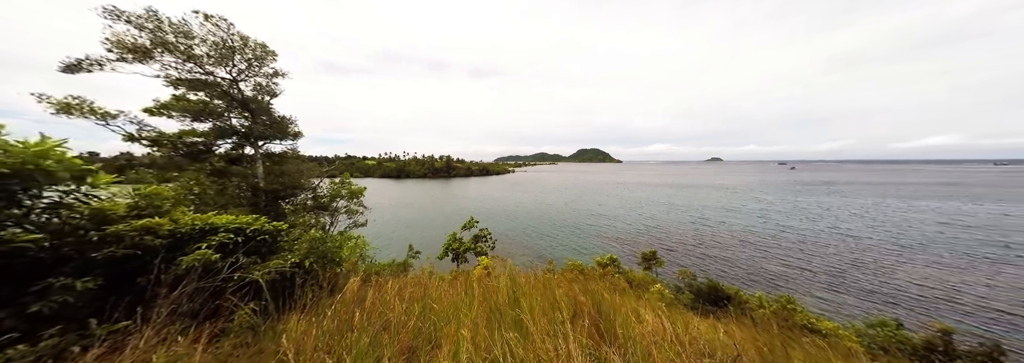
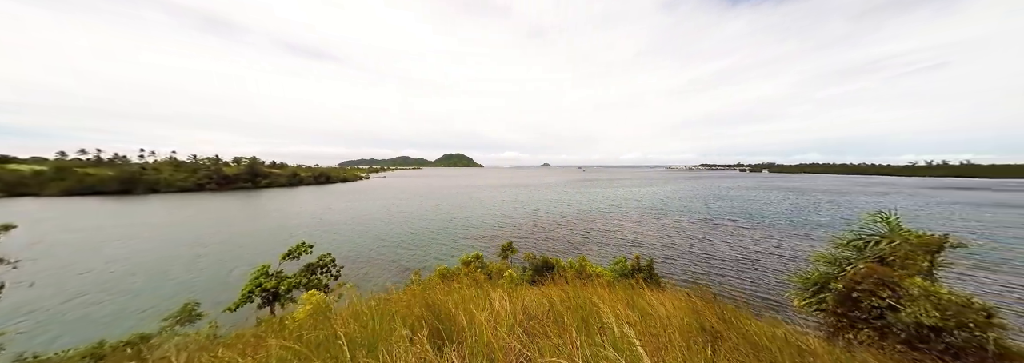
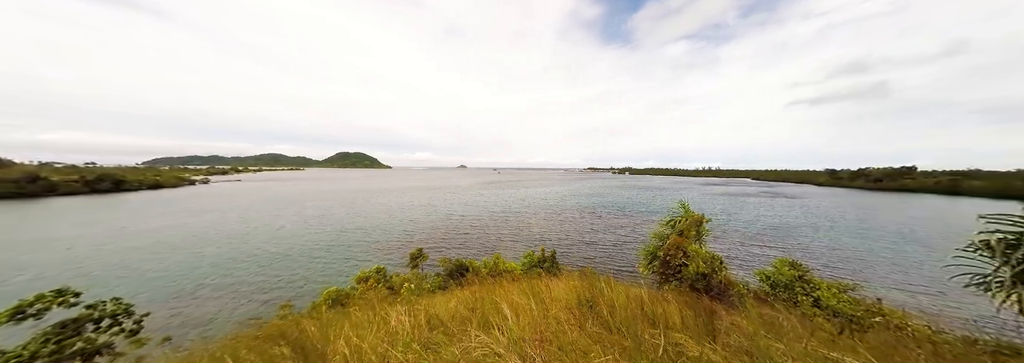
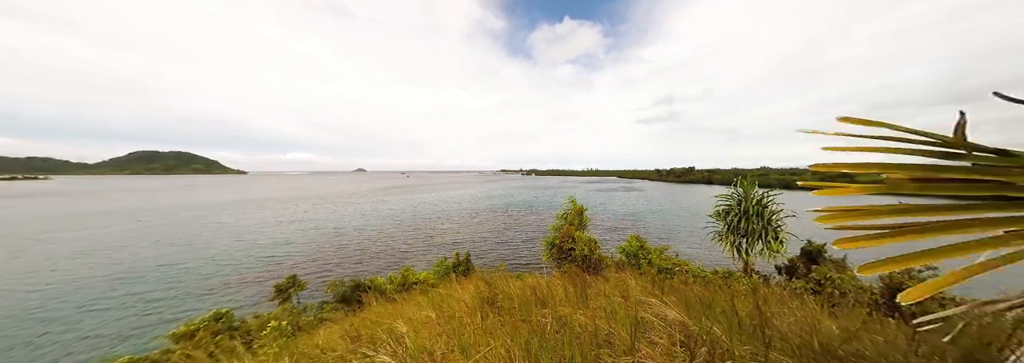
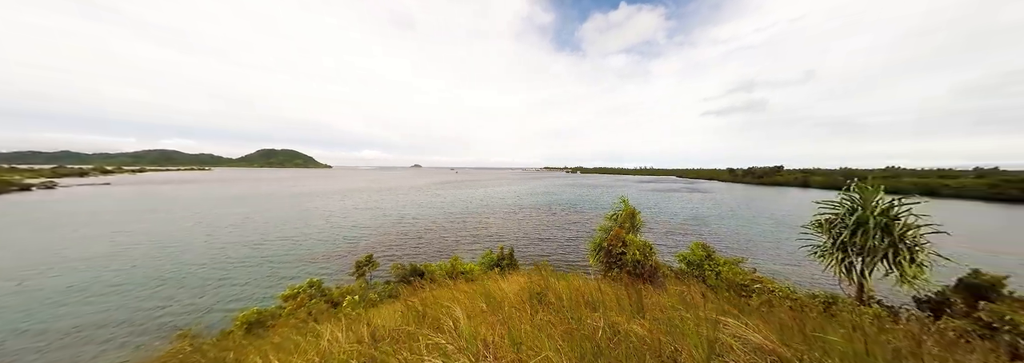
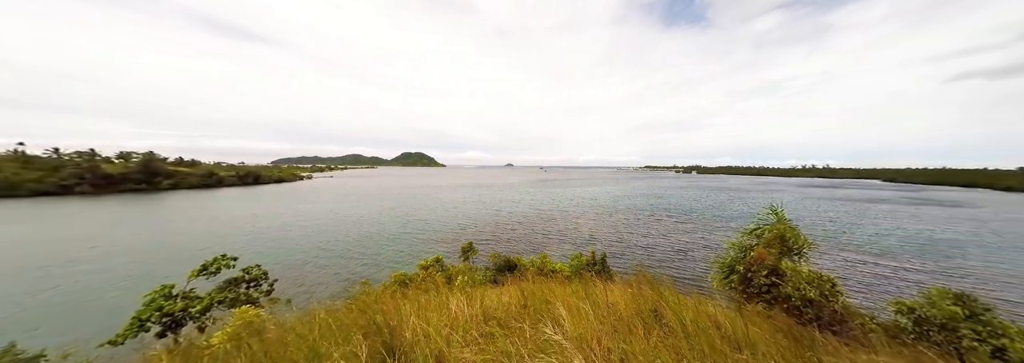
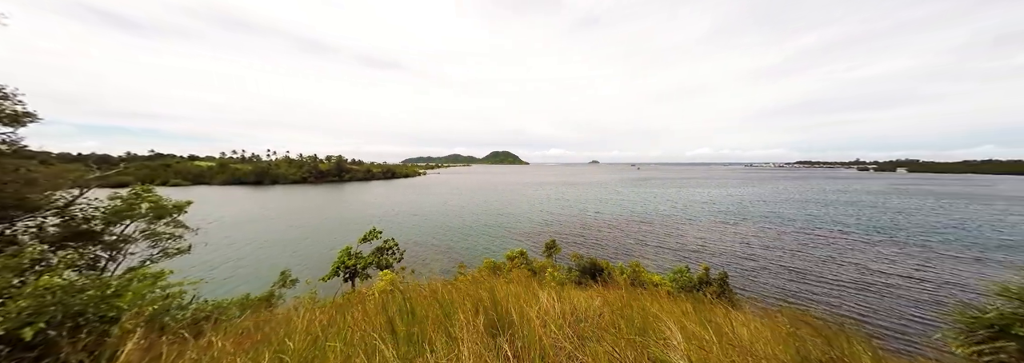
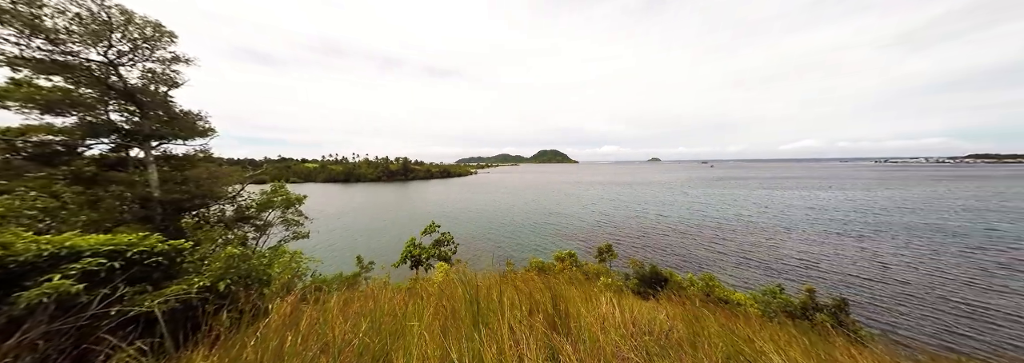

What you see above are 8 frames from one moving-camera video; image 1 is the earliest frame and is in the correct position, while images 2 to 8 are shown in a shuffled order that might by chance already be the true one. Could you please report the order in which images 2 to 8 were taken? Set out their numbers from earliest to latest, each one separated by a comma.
8, 7, 2, 6, 3, 5, 4
